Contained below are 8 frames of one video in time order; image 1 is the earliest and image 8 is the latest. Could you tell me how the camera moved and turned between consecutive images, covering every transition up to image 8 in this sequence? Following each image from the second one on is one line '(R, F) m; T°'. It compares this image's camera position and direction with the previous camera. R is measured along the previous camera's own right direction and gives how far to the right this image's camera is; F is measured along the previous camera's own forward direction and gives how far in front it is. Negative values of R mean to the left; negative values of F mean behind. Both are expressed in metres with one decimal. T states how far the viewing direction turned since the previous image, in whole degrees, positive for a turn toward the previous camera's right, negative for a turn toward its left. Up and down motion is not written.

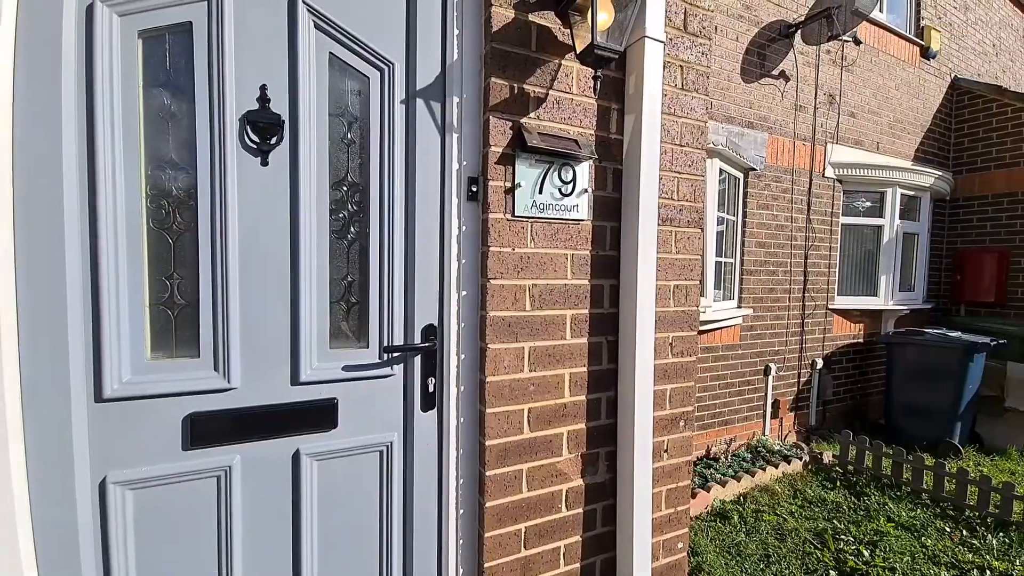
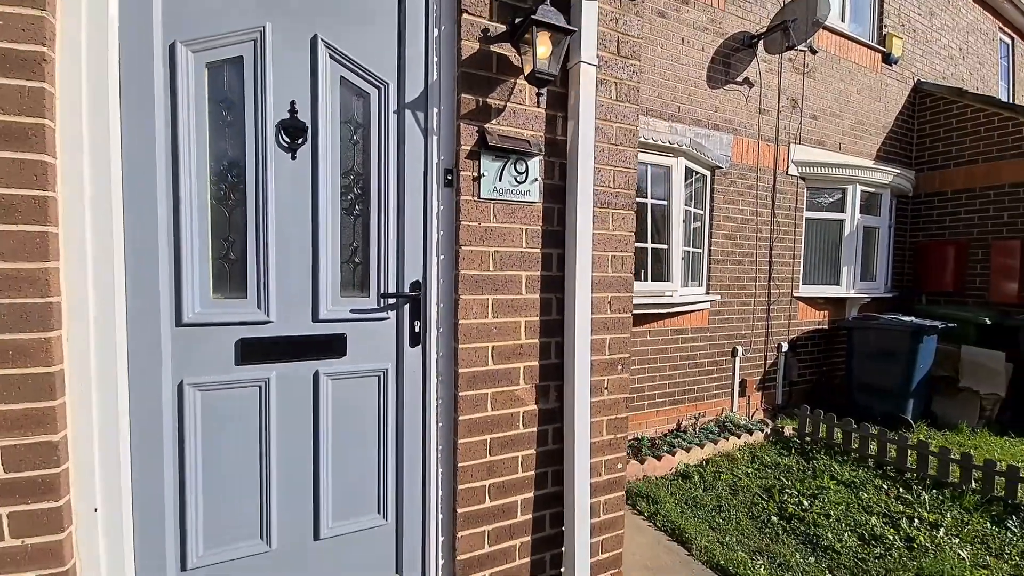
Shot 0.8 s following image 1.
(+0.1, -0.4) m; 0°
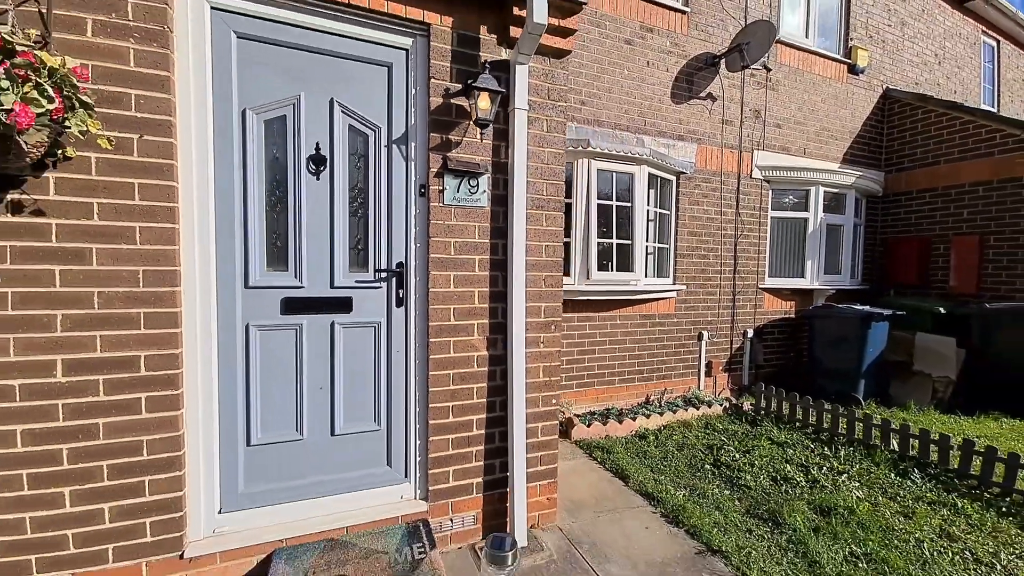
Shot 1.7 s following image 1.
(+0.4, -0.7) m; -3°
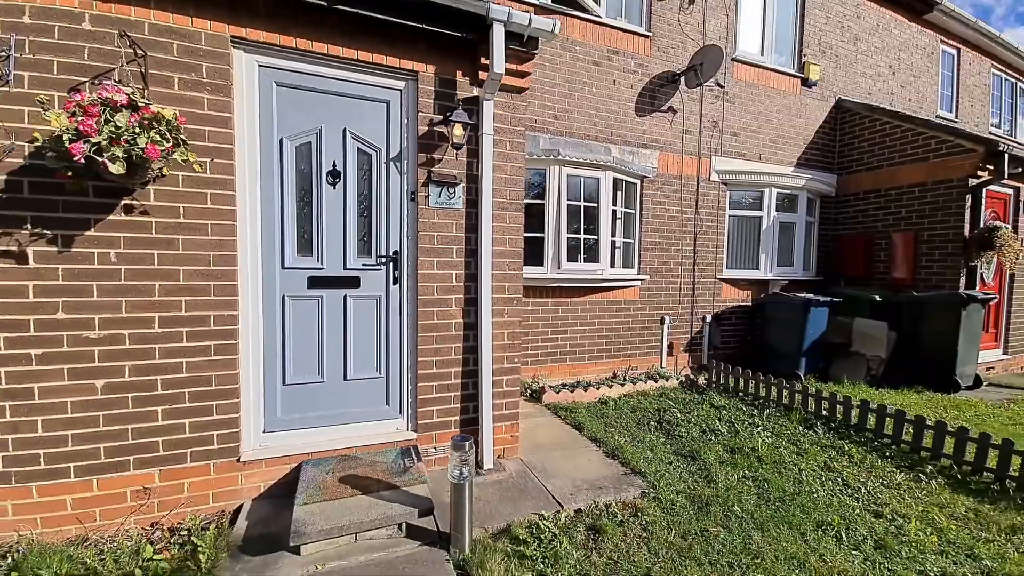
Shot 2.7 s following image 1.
(+0.3, -0.8) m; 0°
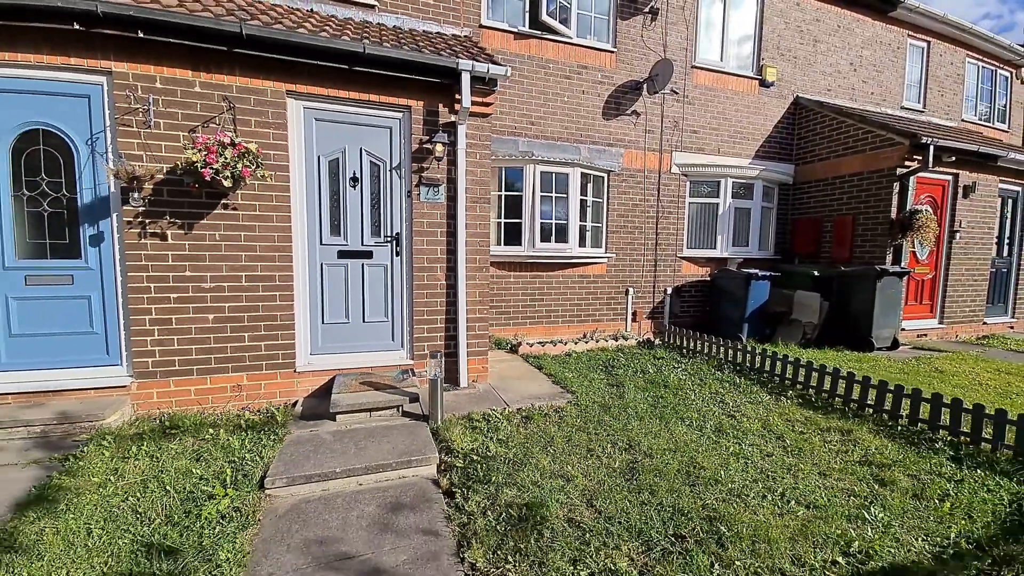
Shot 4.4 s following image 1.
(+0.6, -1.3) m; -3°
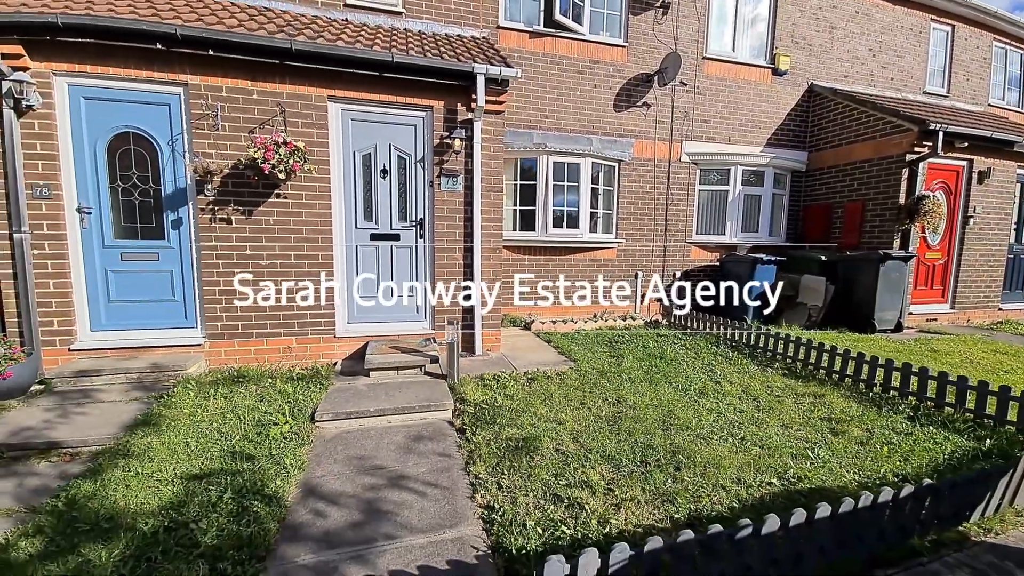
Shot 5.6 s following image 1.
(+0.2, -0.6) m; -4°
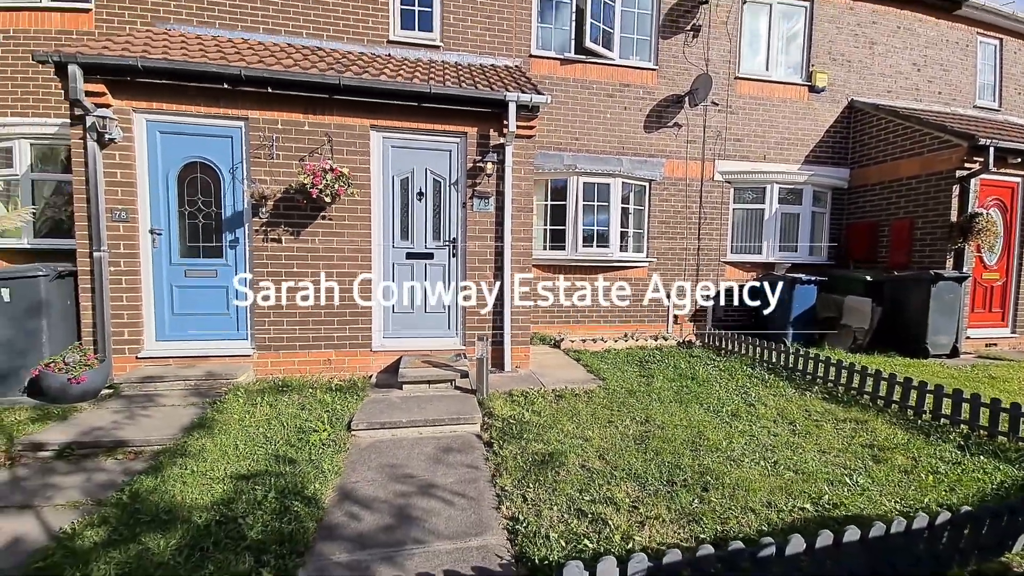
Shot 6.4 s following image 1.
(0.0, -0.1) m; -4°
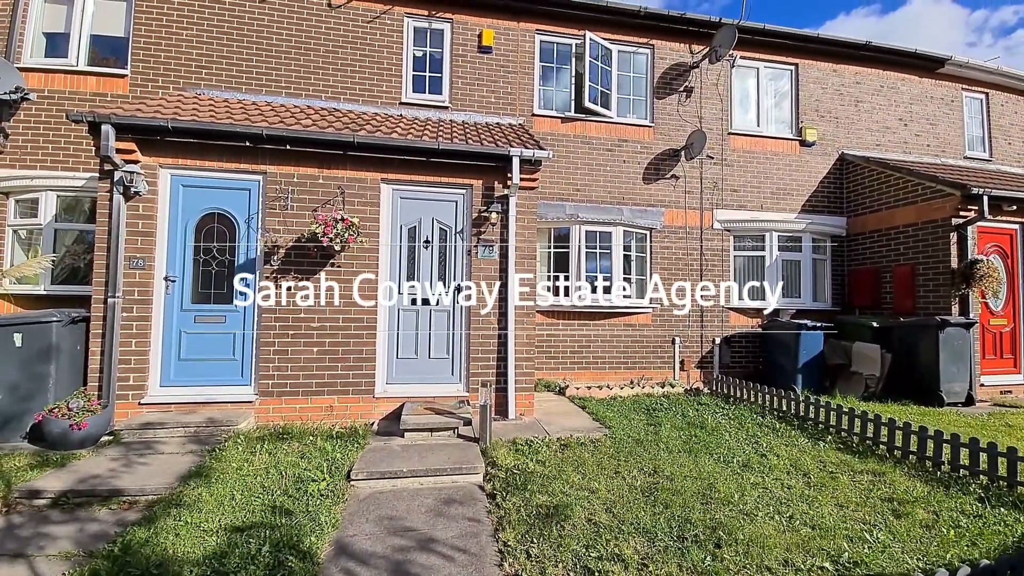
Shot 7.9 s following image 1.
(0.0, -0.1) m; -1°
